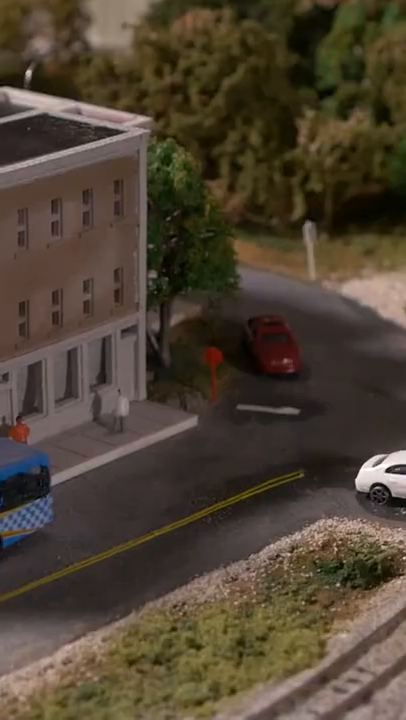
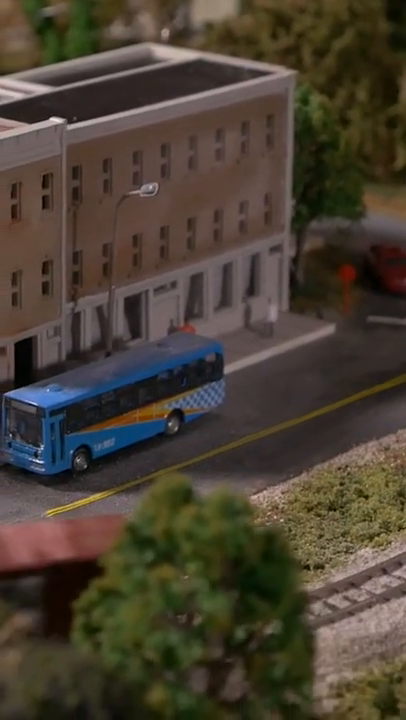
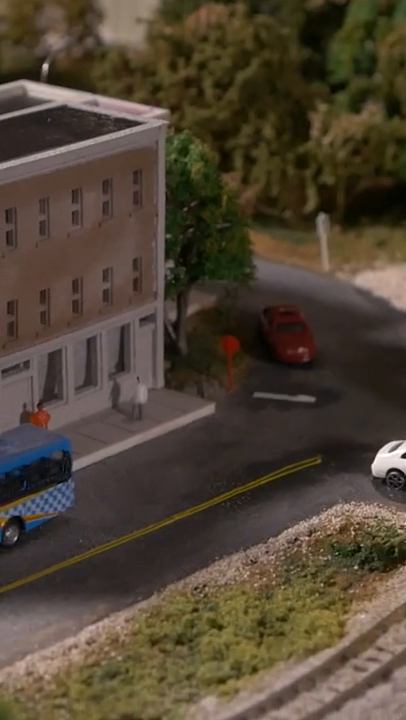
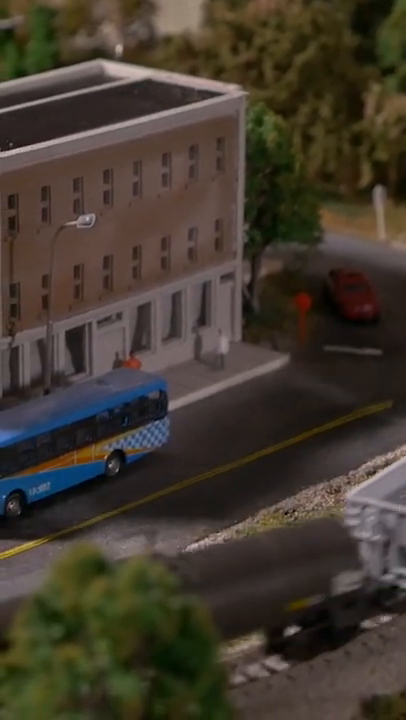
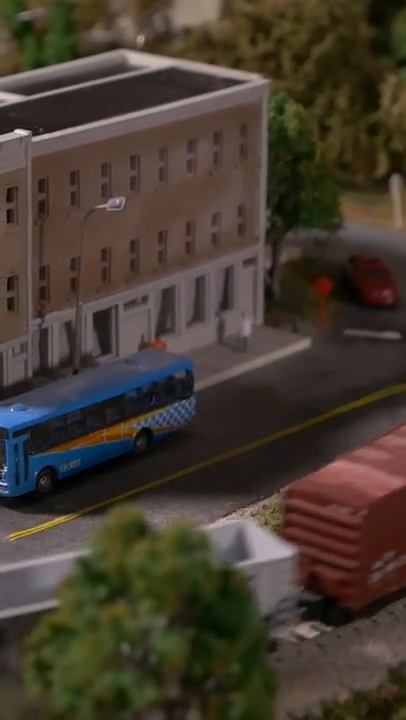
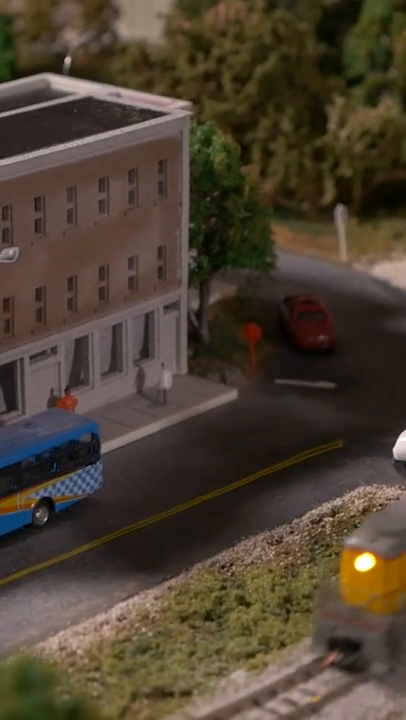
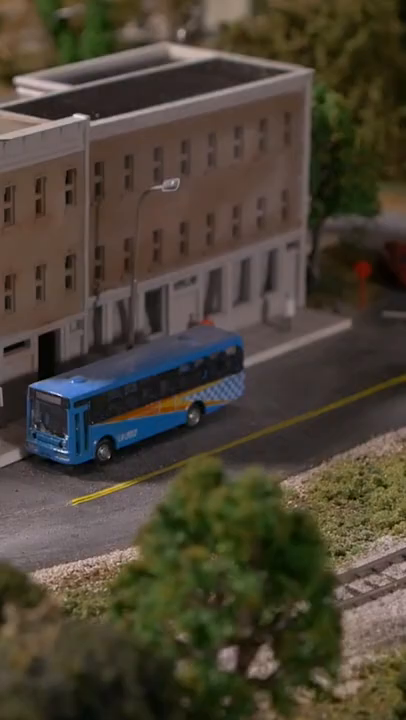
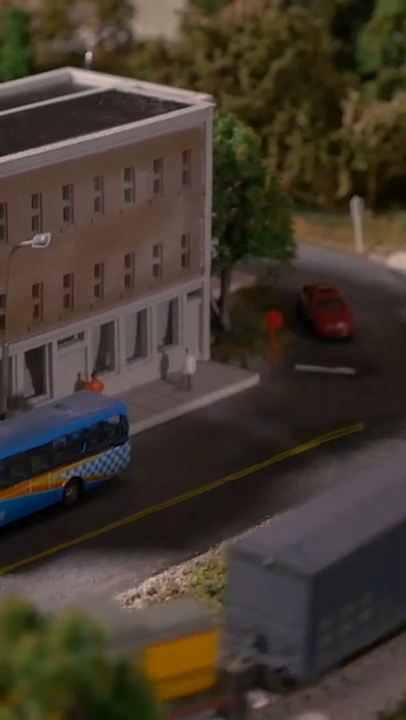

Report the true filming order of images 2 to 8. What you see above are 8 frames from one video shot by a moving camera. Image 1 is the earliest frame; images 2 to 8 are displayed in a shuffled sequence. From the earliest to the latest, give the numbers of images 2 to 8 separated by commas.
3, 6, 8, 4, 5, 2, 7
